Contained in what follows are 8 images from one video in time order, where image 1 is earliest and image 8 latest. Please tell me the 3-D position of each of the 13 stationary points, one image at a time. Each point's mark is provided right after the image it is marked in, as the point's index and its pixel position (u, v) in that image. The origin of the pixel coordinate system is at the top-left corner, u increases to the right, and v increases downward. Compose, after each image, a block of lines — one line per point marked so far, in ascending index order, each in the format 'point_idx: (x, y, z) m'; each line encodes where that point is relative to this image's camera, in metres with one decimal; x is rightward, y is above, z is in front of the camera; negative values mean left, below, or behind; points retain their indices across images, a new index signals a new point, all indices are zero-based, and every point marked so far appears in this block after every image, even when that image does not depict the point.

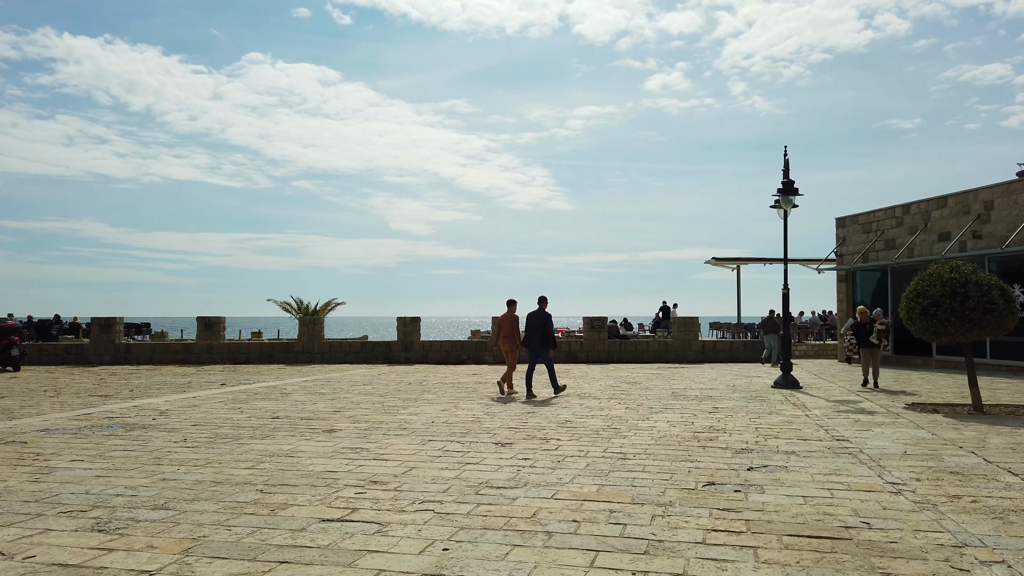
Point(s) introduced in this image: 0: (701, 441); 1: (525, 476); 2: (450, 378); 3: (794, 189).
0: (+1.9, -1.6, +7.7) m
1: (+0.1, -1.5, +6.0) m
2: (-1.3, -1.9, +16.1) m
3: (+5.0, +1.7, +13.4) m
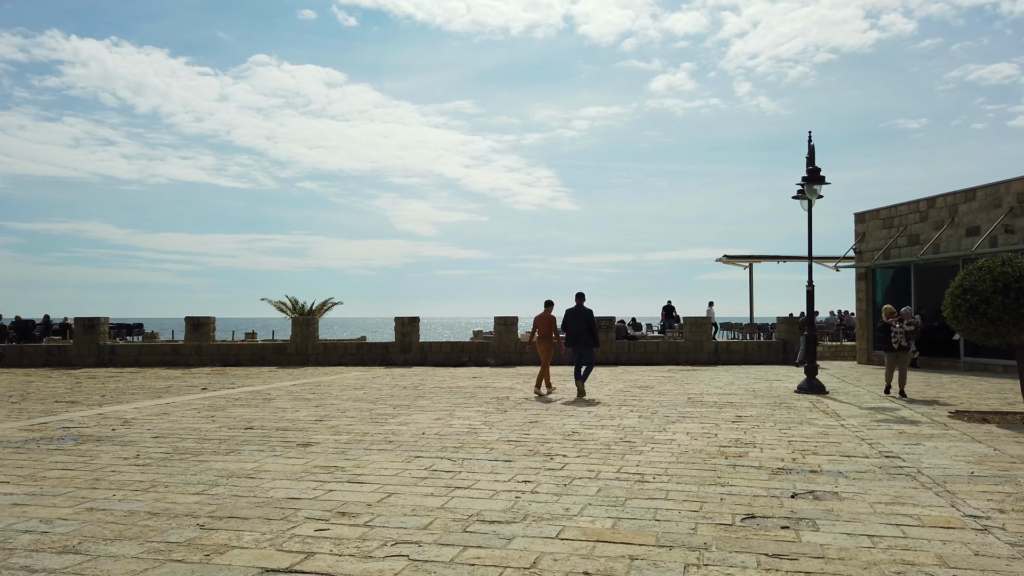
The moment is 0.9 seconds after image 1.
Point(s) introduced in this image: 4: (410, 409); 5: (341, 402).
0: (+1.9, -1.5, +6.7) m
1: (+0.1, -1.4, +5.0) m
2: (-1.3, -1.9, +15.1) m
3: (+5.0, +1.8, +12.3) m
4: (-1.4, -1.7, +10.3) m
5: (-2.6, -1.7, +11.4) m
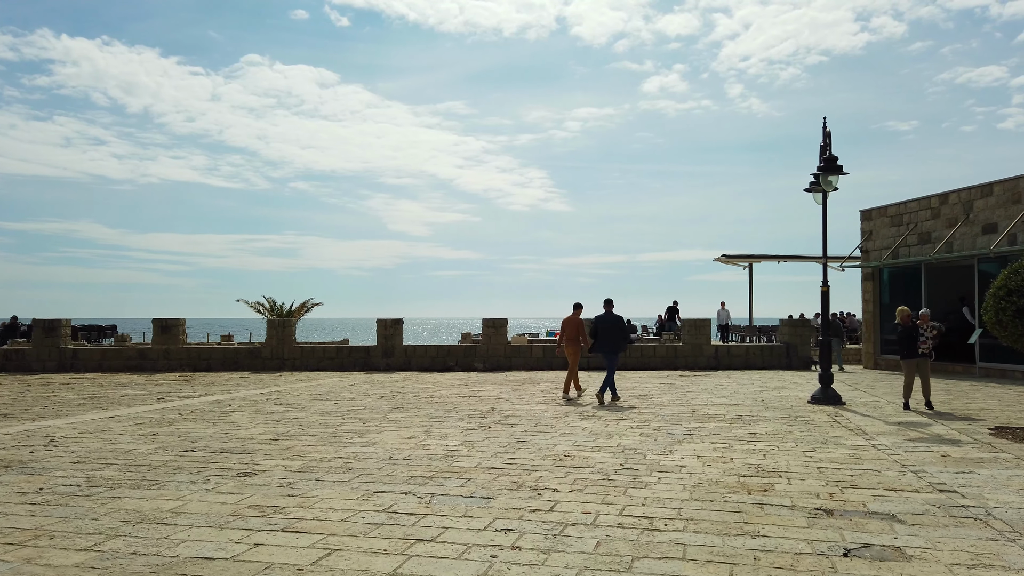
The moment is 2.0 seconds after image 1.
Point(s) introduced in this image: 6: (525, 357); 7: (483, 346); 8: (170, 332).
0: (+1.8, -1.5, +5.6) m
1: (0.0, -1.4, +3.8) m
2: (-1.5, -1.9, +14.0) m
3: (+4.8, +1.8, +11.2) m
4: (-1.6, -1.7, +9.2) m
5: (-2.8, -1.7, +10.2) m
6: (+0.3, -1.7, +19.2) m
7: (-0.7, -1.5, +19.2) m
8: (-8.7, -1.1, +19.2) m
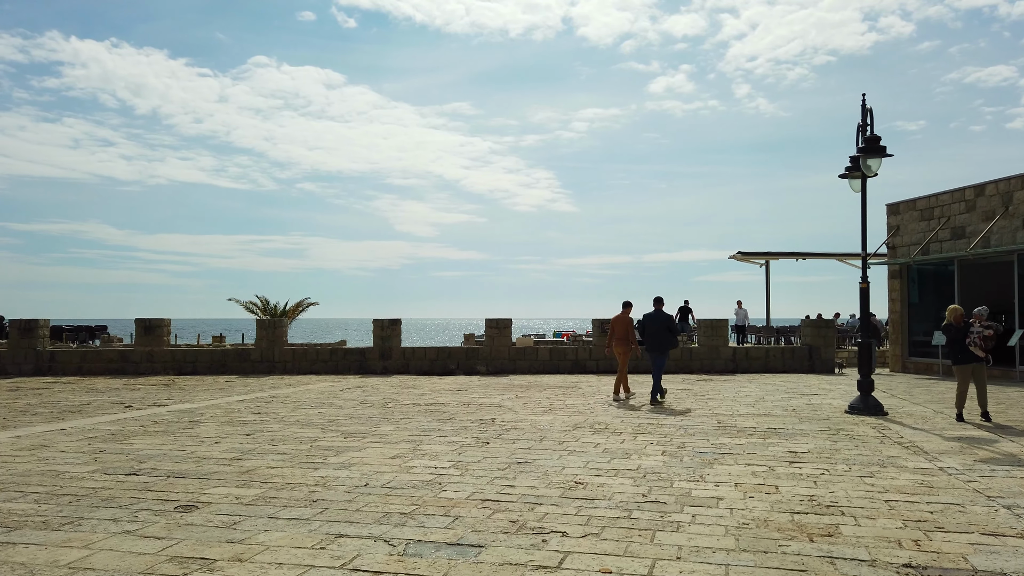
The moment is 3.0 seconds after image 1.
0: (+1.8, -1.5, +4.4) m
1: (-0.1, -1.4, +2.7) m
2: (-1.4, -1.8, +12.8) m
3: (+4.8, +1.8, +10.0) m
4: (-1.6, -1.6, +8.0) m
5: (-2.7, -1.7, +9.1) m
6: (+0.4, -1.7, +18.0) m
7: (-0.6, -1.4, +18.0) m
8: (-8.6, -1.1, +18.1) m
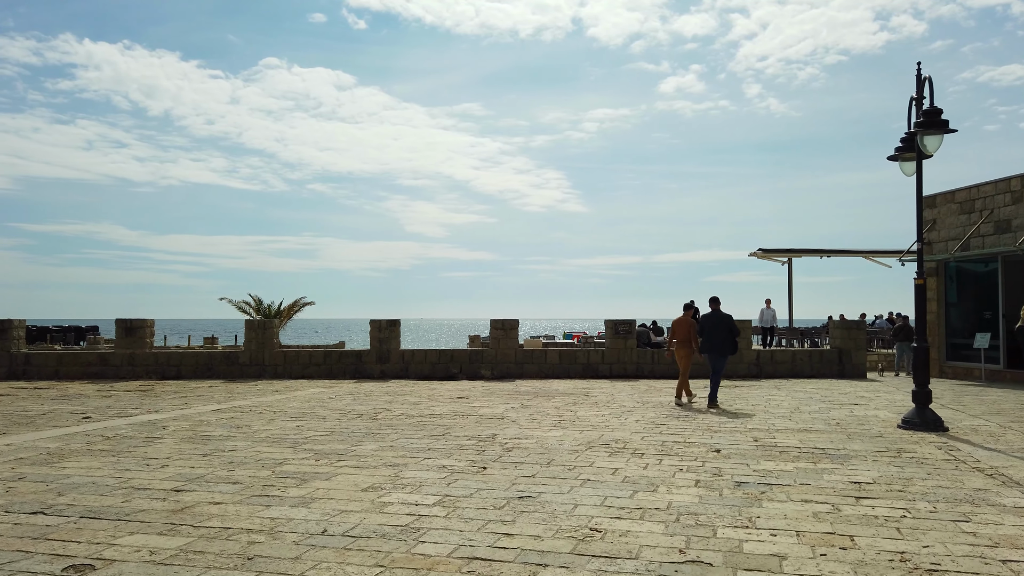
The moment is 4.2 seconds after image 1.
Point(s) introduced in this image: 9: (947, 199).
0: (+1.7, -1.4, +3.1) m
1: (-0.1, -1.3, +1.4) m
2: (-1.4, -1.8, +11.6) m
3: (+4.9, +1.9, +8.7) m
4: (-1.6, -1.6, +6.7) m
5: (-2.7, -1.6, +7.8) m
6: (+0.6, -1.7, +16.7) m
7: (-0.5, -1.4, +16.8) m
8: (-8.4, -1.0, +16.9) m
9: (+10.3, +2.1, +18.1) m
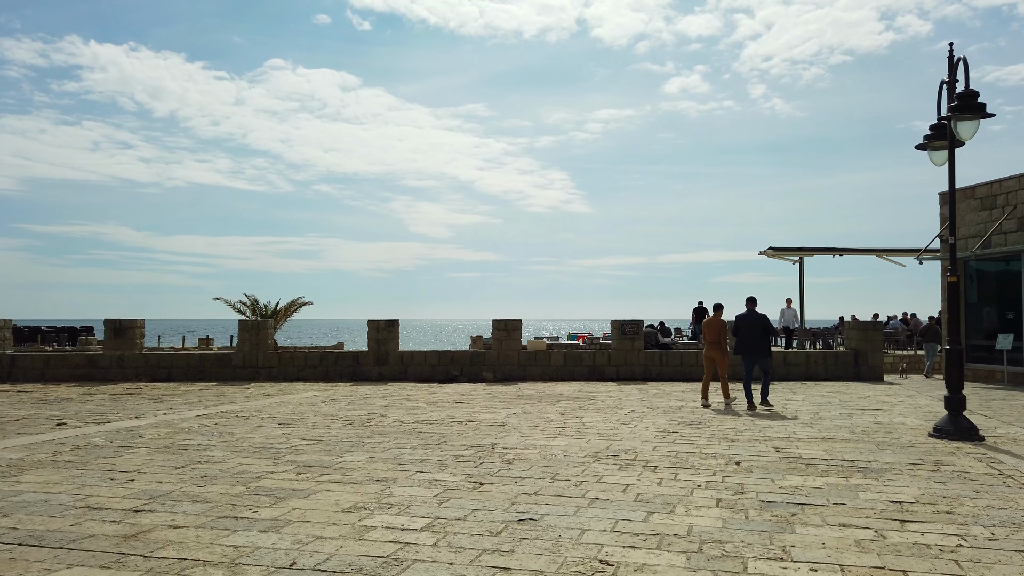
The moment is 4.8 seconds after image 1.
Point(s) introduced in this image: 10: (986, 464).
0: (+1.7, -1.4, +2.5) m
1: (-0.2, -1.3, +0.8) m
2: (-1.3, -1.8, +10.9) m
3: (+4.9, +1.9, +8.0) m
4: (-1.6, -1.5, +6.1) m
5: (-2.7, -1.6, +7.2) m
6: (+0.6, -1.7, +16.1) m
7: (-0.4, -1.4, +16.1) m
8: (-8.3, -1.0, +16.3) m
9: (+10.4, +2.1, +17.4) m
10: (+4.3, -1.6, +6.8) m
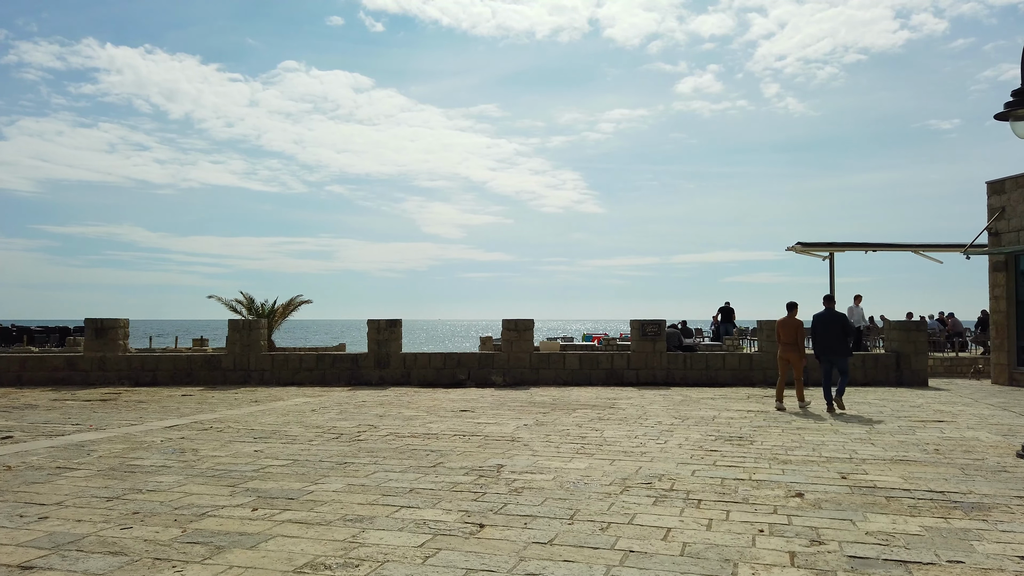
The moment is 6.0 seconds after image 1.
0: (+1.7, -1.3, +1.2) m
1: (-0.2, -1.2, -0.5) m
2: (-1.2, -1.7, +9.7) m
3: (+5.0, +2.0, +6.7) m
4: (-1.5, -1.5, +4.9) m
5: (-2.6, -1.5, +6.0) m
6: (+0.9, -1.6, +14.8) m
7: (-0.2, -1.3, +14.9) m
8: (-8.1, -1.0, +15.2) m
9: (+10.6, +2.2, +15.9) m
10: (+4.3, -1.5, +5.5) m
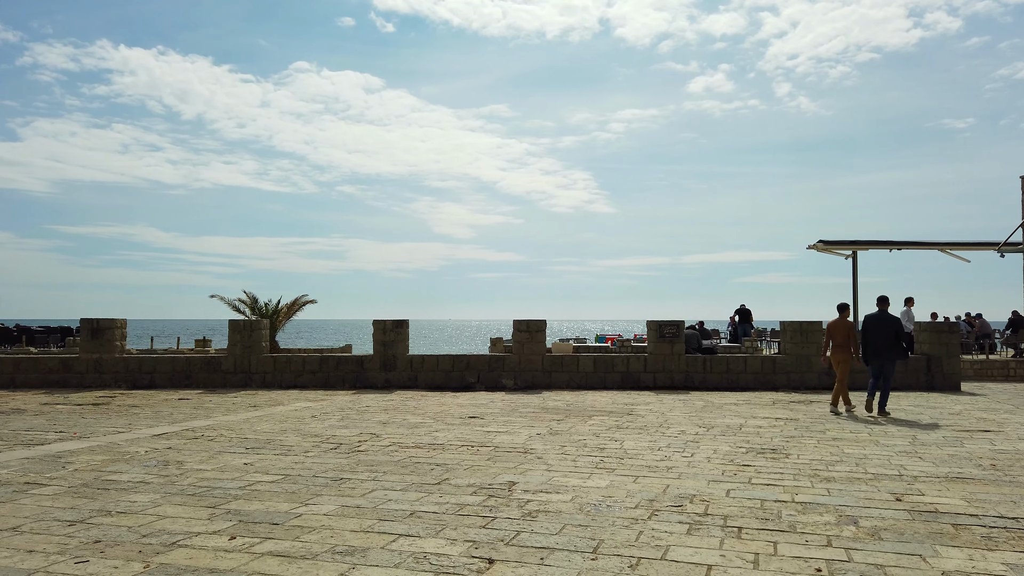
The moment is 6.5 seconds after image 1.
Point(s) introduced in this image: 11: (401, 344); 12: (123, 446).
0: (+1.7, -1.3, +0.5) m
1: (-0.2, -1.2, -1.2) m
2: (-1.0, -1.7, +9.1) m
3: (+5.1, +2.0, +6.0) m
4: (-1.4, -1.5, +4.3) m
5: (-2.5, -1.5, +5.4) m
6: (+1.1, -1.6, +14.2) m
7: (0.0, -1.3, +14.2) m
8: (-7.9, -0.9, +14.7) m
9: (+10.9, +2.2, +15.1) m
10: (+4.4, -1.5, +4.8) m
11: (-2.2, -1.1, +14.6) m
12: (-4.0, -1.6, +7.8) m
